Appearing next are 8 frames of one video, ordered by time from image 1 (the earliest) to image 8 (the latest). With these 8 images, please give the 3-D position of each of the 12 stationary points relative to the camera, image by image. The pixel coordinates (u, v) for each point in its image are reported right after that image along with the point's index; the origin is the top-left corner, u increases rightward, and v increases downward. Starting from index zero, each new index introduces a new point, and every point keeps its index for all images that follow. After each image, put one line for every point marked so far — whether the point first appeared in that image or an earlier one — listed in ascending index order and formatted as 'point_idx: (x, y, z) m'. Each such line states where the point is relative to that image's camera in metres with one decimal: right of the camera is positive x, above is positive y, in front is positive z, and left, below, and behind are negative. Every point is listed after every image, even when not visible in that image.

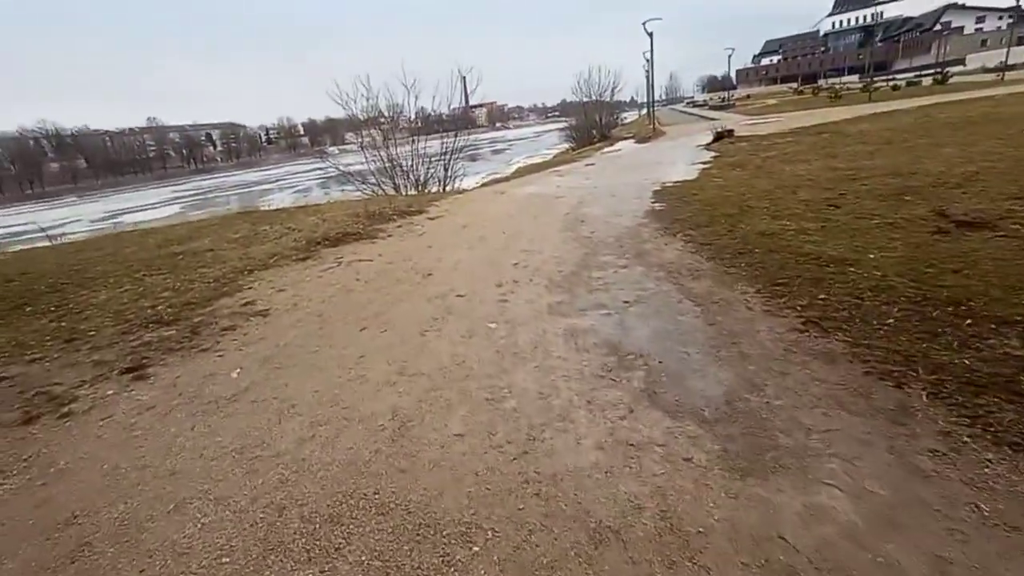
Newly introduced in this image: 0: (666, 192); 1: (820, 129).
0: (+2.9, +1.9, +10.9) m
1: (+10.4, +5.4, +19.1) m
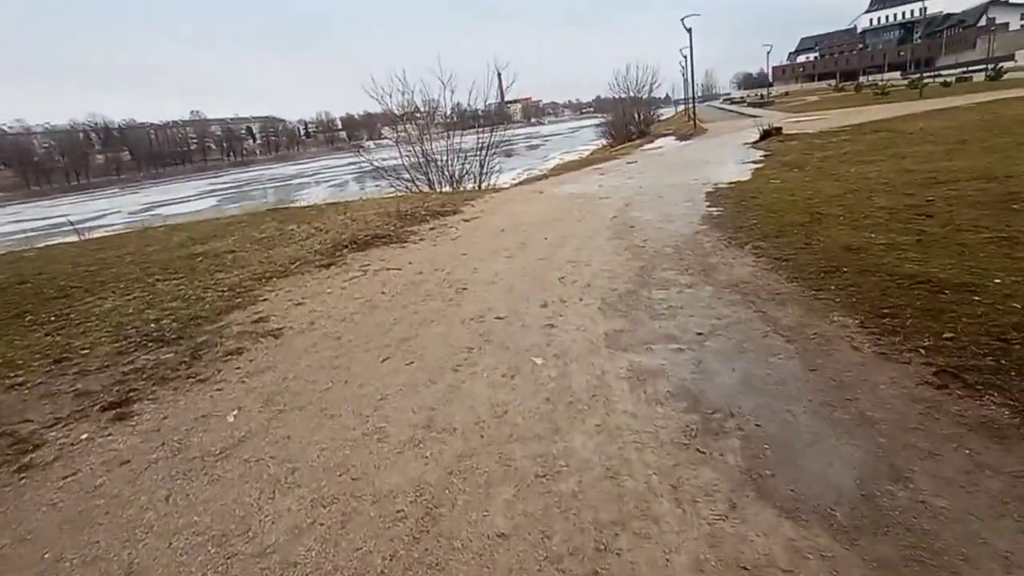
0: (+3.6, +1.7, +9.9) m
1: (+11.6, +5.1, +17.7) m
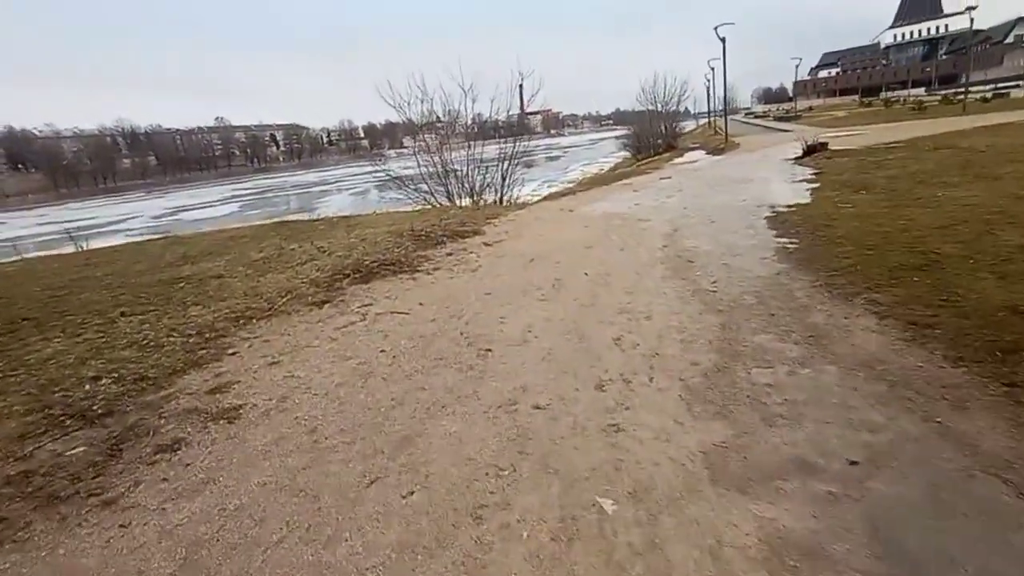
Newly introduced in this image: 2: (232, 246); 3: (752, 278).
0: (+4.1, +1.0, +8.5) m
1: (+12.3, +4.1, +16.1) m
2: (-5.4, +0.8, +10.9) m
3: (+2.3, +0.1, +5.5) m
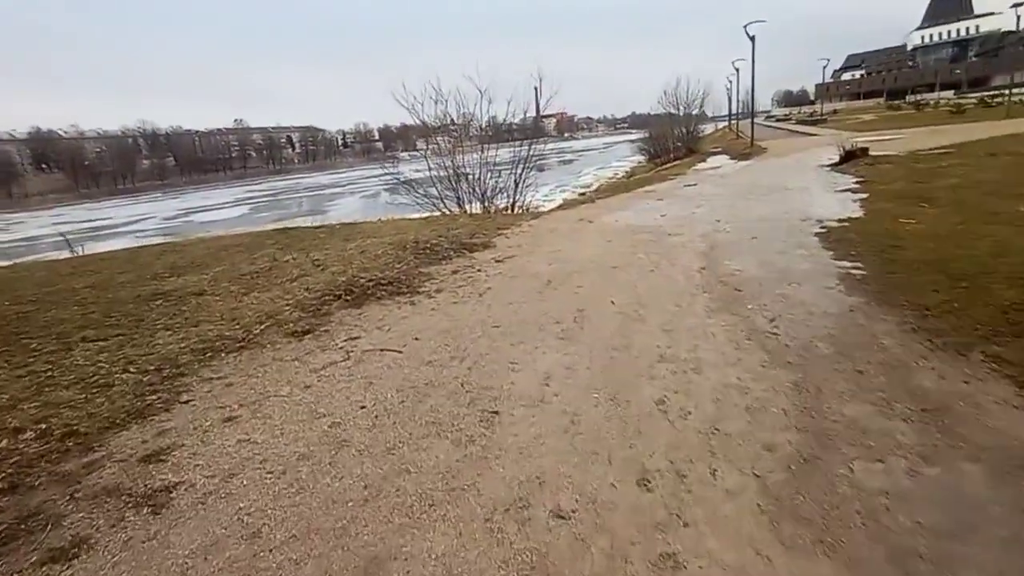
0: (+4.3, +0.7, +7.5) m
1: (+12.8, +3.6, +14.8) m
2: (-5.1, +0.6, +10.1) m
3: (+2.4, -0.2, +4.5) m
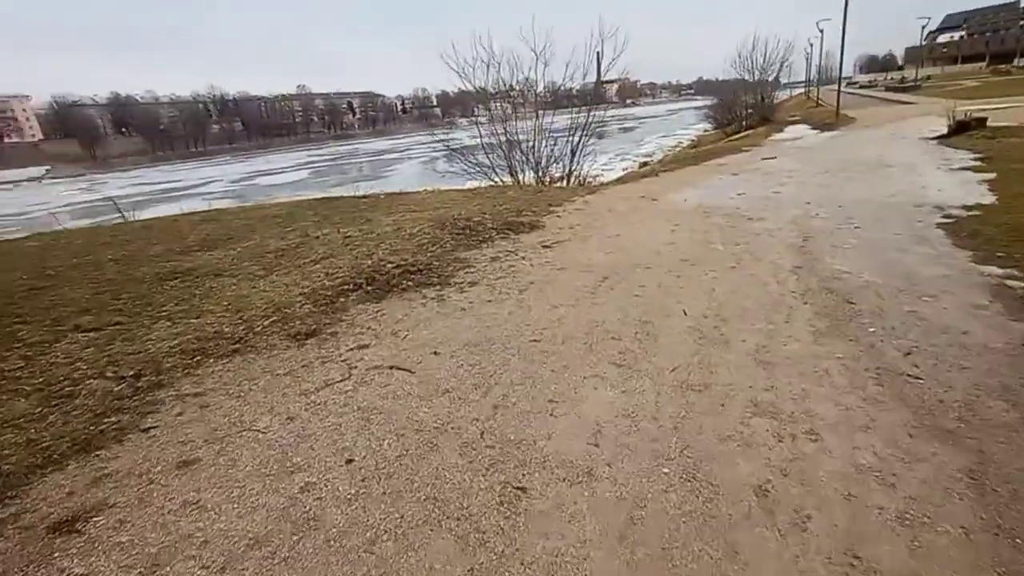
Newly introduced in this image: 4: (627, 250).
0: (+4.9, +0.6, +6.0) m
1: (+14.1, +3.7, +12.3) m
2: (-4.2, +1.0, +9.5) m
3: (+2.7, -0.4, +3.3) m
4: (+1.2, +0.4, +6.1) m
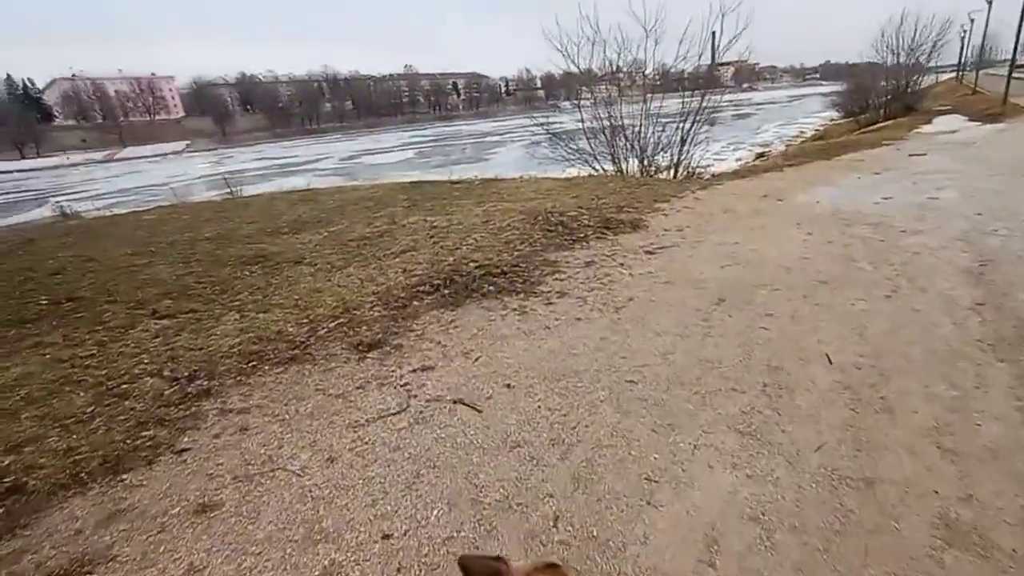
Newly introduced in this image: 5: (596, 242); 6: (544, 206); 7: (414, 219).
0: (+5.7, +0.2, +4.4) m
1: (+16.0, +2.7, +9.1) m
2: (-2.7, +1.3, +9.3) m
3: (+3.1, -0.7, +2.2) m
4: (+2.1, +0.2, +5.1) m
5: (+0.9, +0.5, +6.1) m
6: (+0.4, +1.1, +7.9) m
7: (-1.4, +1.0, +8.1) m
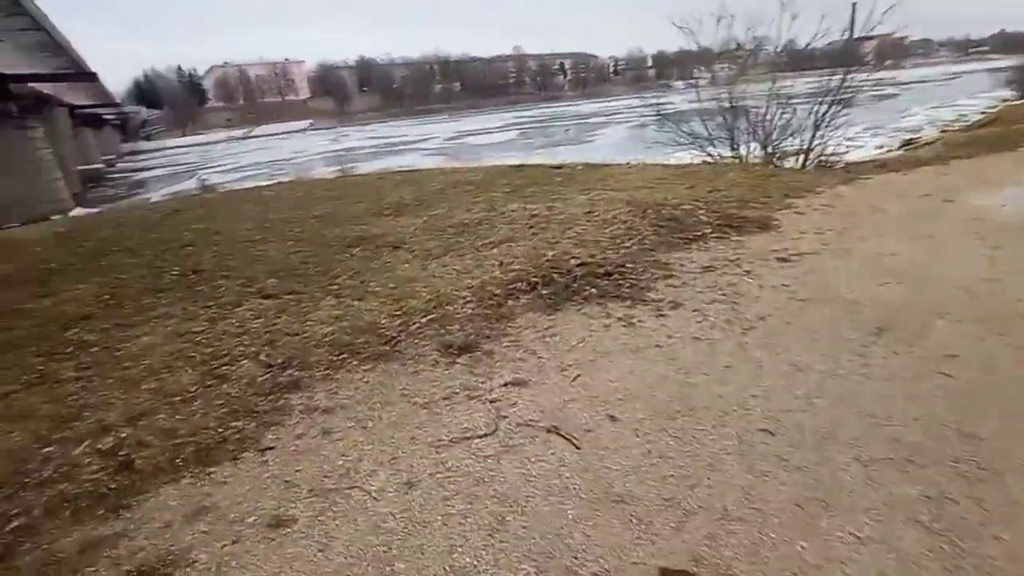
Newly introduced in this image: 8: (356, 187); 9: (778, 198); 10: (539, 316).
0: (+6.3, -0.2, +3.0) m
1: (+17.4, +1.8, +5.8) m
2: (-1.0, +1.5, +9.2) m
3: (+3.3, -1.0, +1.2) m
4: (+3.0, +0.1, +4.2) m
5: (+1.9, +0.4, +5.4) m
6: (+1.8, +1.1, +7.2) m
7: (0.0, +1.1, +7.8) m
8: (-3.0, +1.9, +10.6) m
9: (+3.3, +1.1, +7.1) m
10: (+0.2, -0.2, +4.0) m
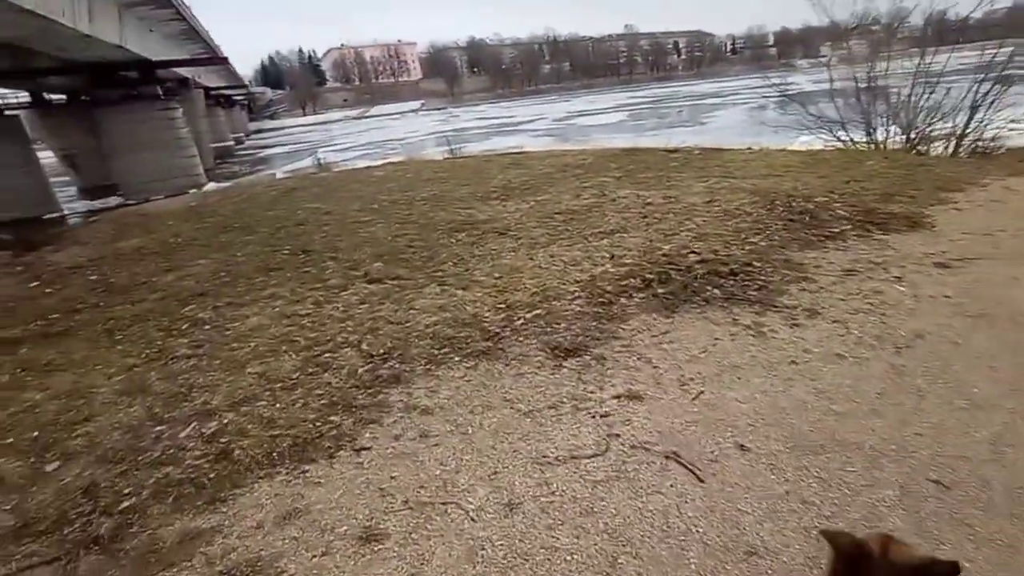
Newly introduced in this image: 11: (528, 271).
0: (+6.8, -0.6, +1.6) m
1: (+18.3, +0.9, +2.5) m
2: (+0.7, +1.7, +8.8) m
3: (+3.5, -1.3, +0.4) m
4: (+3.7, -0.1, +3.4) m
5: (+2.9, +0.4, +4.7) m
6: (+3.1, +1.1, +6.5) m
7: (+1.4, +1.2, +7.3) m
8: (-1.0, +2.2, +10.6) m
9: (+4.6, +1.0, +6.1) m
10: (+0.9, -0.2, +3.6) m
11: (+0.1, +0.2, +4.7) m
